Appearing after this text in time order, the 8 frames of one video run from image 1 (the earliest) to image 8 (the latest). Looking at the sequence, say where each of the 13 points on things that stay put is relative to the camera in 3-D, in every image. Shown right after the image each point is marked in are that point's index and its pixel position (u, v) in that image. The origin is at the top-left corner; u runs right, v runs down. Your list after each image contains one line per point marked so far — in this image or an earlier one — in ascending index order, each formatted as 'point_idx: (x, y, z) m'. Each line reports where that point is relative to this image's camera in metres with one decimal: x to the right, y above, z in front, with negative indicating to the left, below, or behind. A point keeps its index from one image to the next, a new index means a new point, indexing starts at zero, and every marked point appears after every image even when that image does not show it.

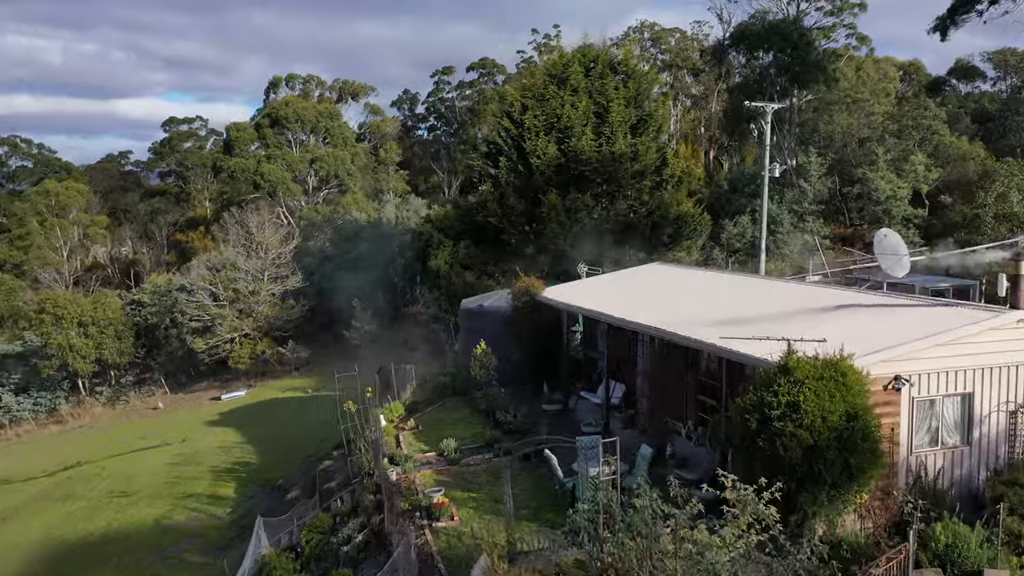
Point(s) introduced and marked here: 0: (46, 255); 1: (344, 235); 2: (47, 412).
0: (-11.6, +0.7, +17.0) m
1: (-3.2, +1.0, +13.4) m
2: (-7.5, -2.0, +11.2) m
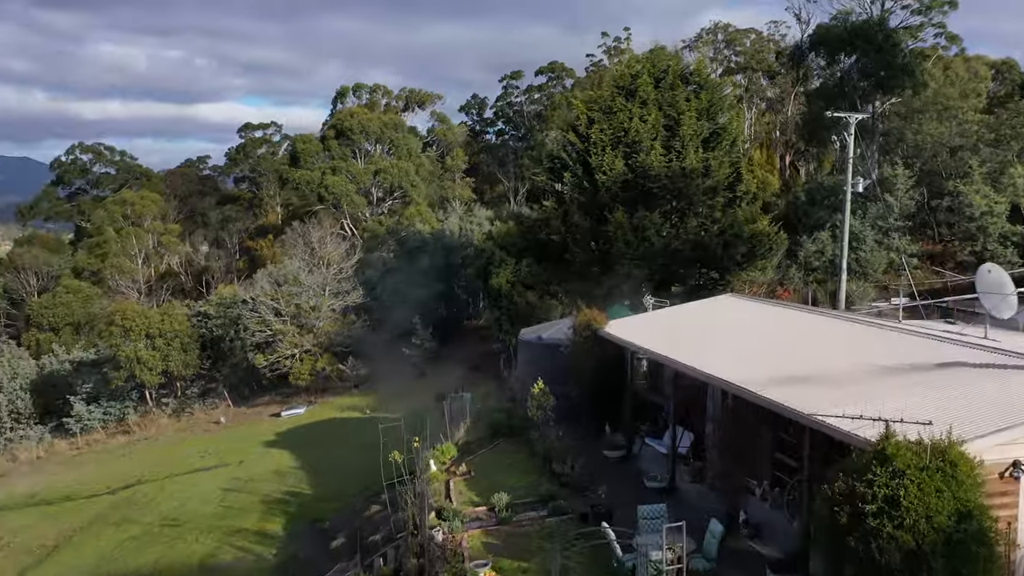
0: (-10.1, +0.5, +17.8) m
1: (-2.0, +0.8, +13.3) m
2: (-6.6, -2.2, +11.5) m
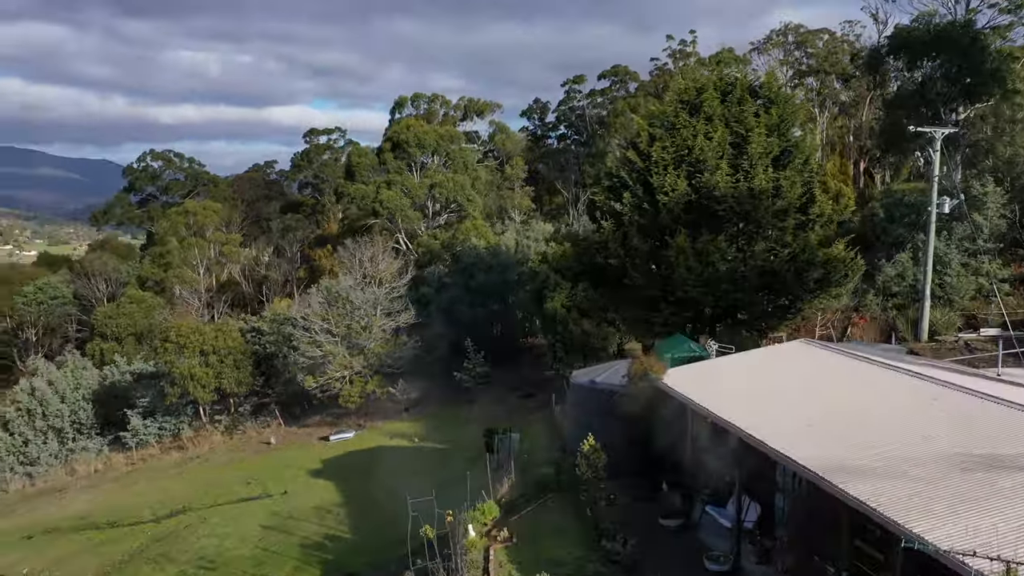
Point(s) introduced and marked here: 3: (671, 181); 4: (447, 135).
0: (-8.6, +0.3, +18.2) m
1: (-1.0, +0.4, +13.1) m
2: (-5.7, -2.5, +11.6) m
3: (+2.1, +1.4, +9.3) m
4: (-1.5, +3.4, +15.7) m
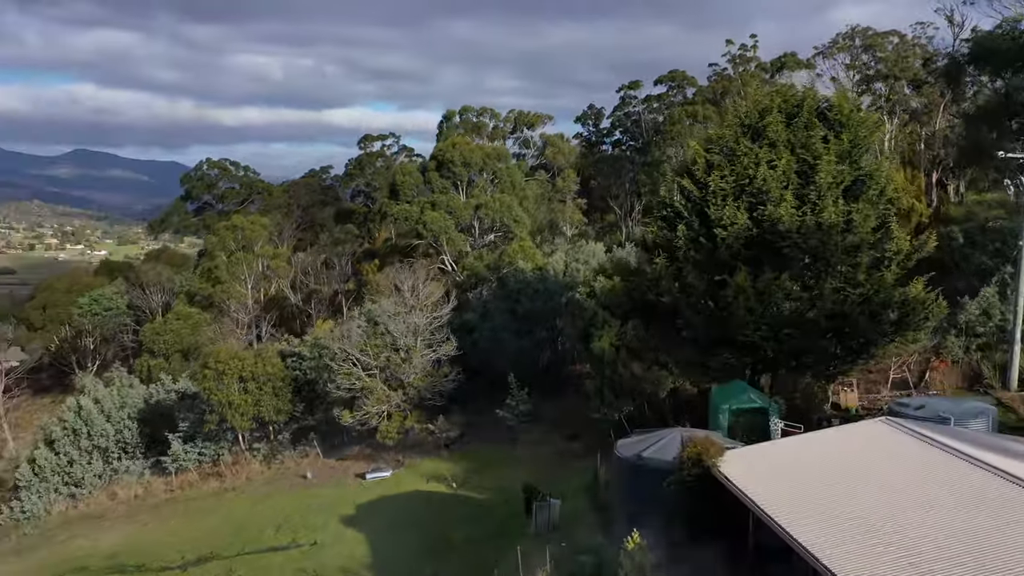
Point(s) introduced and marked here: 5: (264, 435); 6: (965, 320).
0: (-7.4, -0.1, +18.2) m
1: (-0.1, -0.1, +12.6) m
2: (-5.0, -2.9, +11.5) m
3: (+2.7, +0.9, +8.6) m
4: (-0.4, +2.9, +15.2) m
5: (-4.2, -2.5, +11.9) m
6: (+6.6, -0.5, +10.1) m
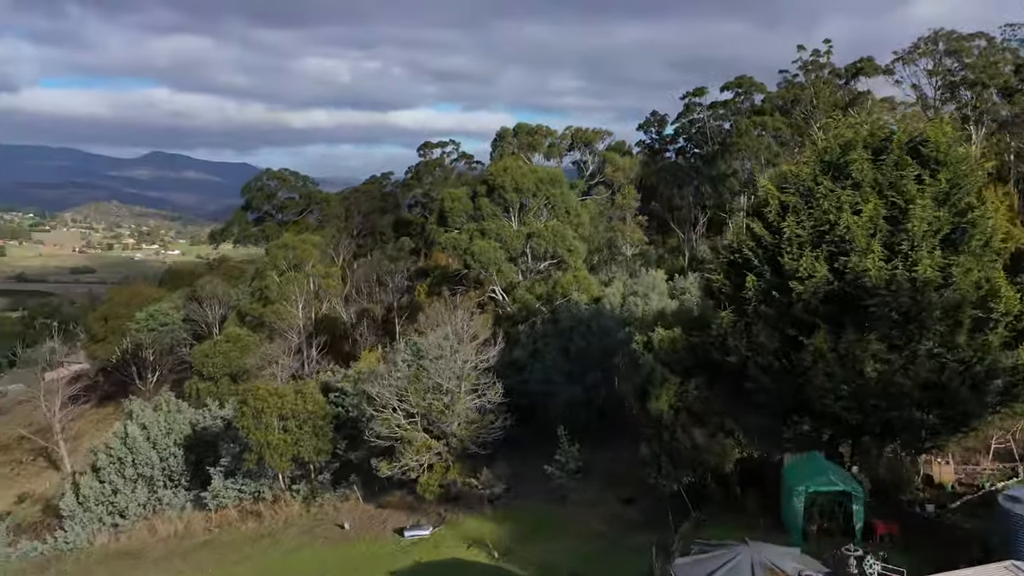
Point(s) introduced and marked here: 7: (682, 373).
0: (-6.0, -0.6, +18.1) m
1: (+0.8, -0.7, +11.9) m
2: (-4.2, -3.4, +11.2) m
3: (+3.3, +0.2, +7.7) m
4: (+0.8, +2.3, +14.5) m
5: (-3.4, -3.1, +11.5) m
6: (+7.2, -1.2, +8.9) m
7: (+2.1, -1.0, +8.5) m
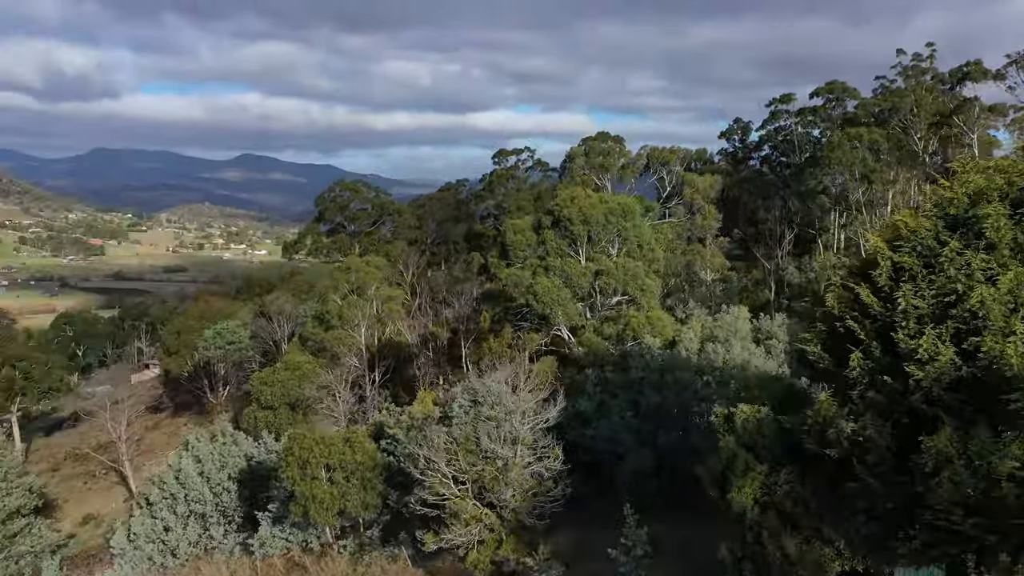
0: (-4.3, -1.2, +17.7) m
1: (+1.8, -1.4, +10.8) m
2: (-3.3, -4.1, +10.6) m
3: (+3.8, -0.5, +6.4) m
4: (+2.1, +1.5, +13.5) m
5: (-2.5, -3.7, +10.9) m
6: (+7.9, -2.1, +7.1) m
7: (+2.7, -1.8, +7.3) m
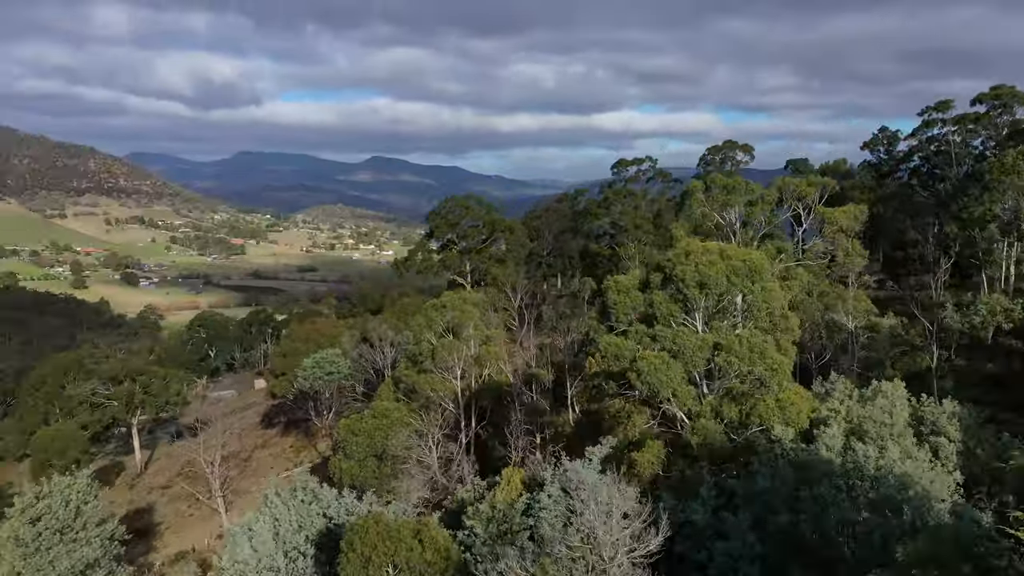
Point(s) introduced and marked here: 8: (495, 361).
0: (-1.8, -2.2, +16.6) m
1: (+3.0, -2.6, +8.9) m
2: (-2.1, -5.0, +9.5) m
3: (+4.3, -1.7, +4.1) m
4: (+3.9, +0.3, +11.4) m
5: (-1.3, -4.8, +9.6) m
6: (+8.4, -3.4, +4.2) m
7: (+3.3, -2.9, +5.2) m
8: (-0.5, -2.0, +18.0) m
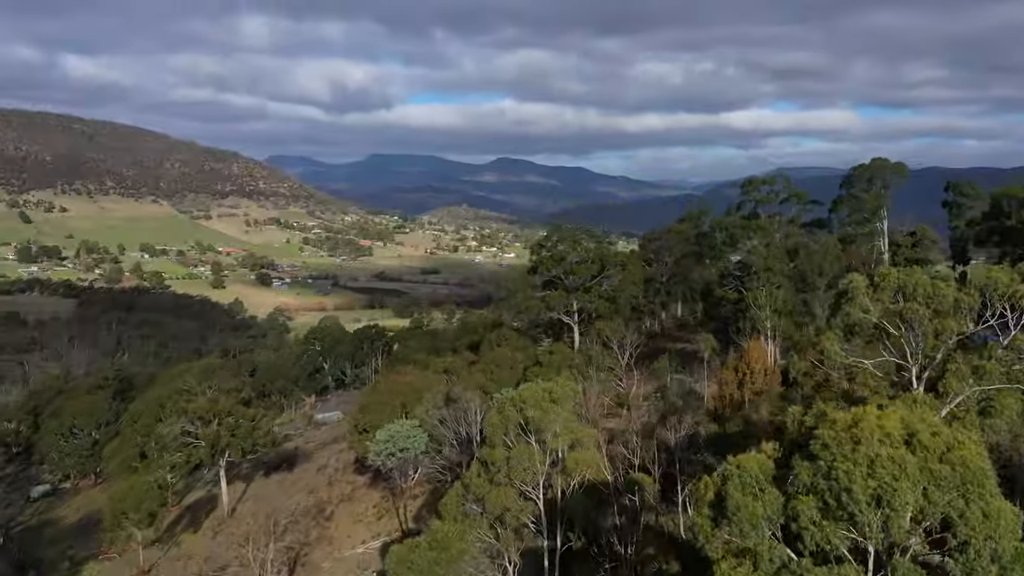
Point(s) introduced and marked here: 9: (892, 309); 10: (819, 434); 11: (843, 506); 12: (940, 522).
0: (0.0, -4.2, +13.7) m
1: (+3.4, -4.7, +5.2) m
2: (-1.6, -6.9, +6.7) m
3: (+3.9, -3.8, +0.3) m
4: (+4.8, -1.8, +7.5) m
5: (-0.8, -6.7, +6.7) m
6: (+7.9, -5.6, -0.3) m
7: (+3.1, -5.0, +1.5) m
8: (+1.5, -3.9, +14.8) m
9: (+6.8, 0.0, +12.6) m
10: (+3.6, -1.6, +7.9) m
11: (+3.7, -2.1, +7.8) m
12: (+4.5, -2.2, +7.4) m
